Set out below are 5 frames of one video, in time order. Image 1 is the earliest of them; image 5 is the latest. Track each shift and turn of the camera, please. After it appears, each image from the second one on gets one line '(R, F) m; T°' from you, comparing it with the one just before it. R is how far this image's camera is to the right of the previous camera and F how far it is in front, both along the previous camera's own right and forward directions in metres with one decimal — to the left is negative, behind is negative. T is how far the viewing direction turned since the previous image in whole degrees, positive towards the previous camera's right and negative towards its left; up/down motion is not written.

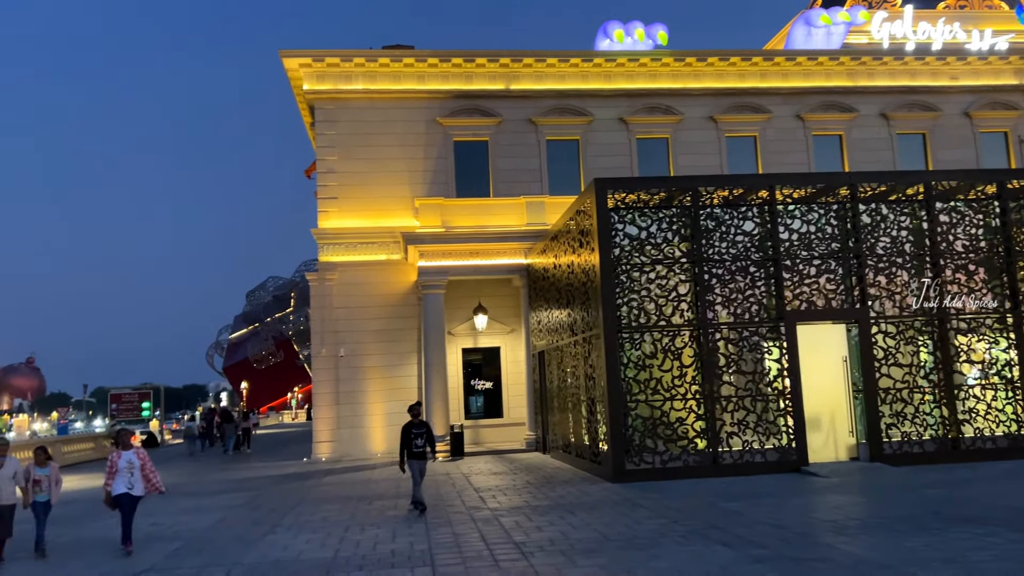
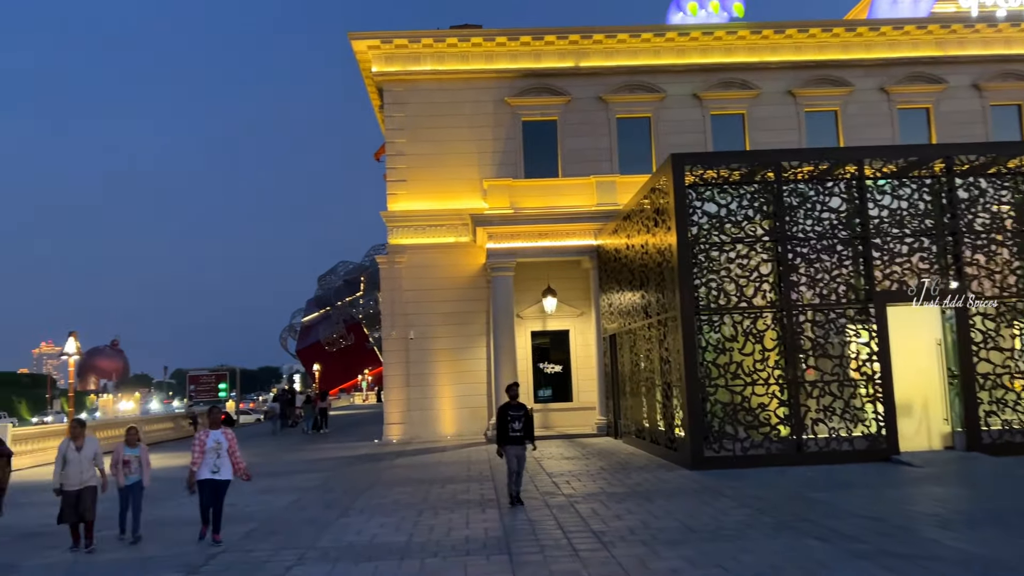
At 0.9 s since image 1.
(-0.1, +0.3) m; -4°
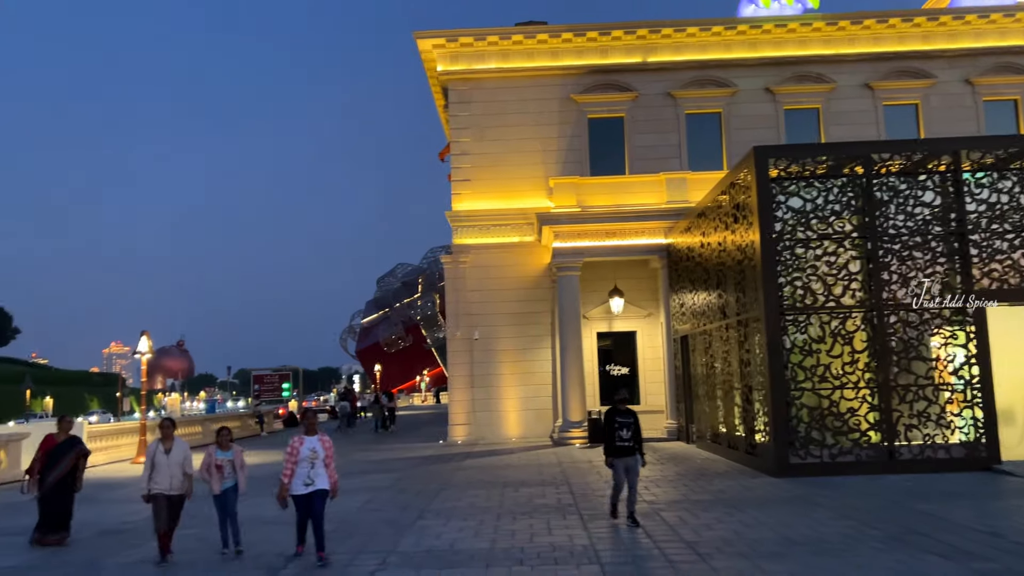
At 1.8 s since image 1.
(-0.3, +0.3) m; -4°
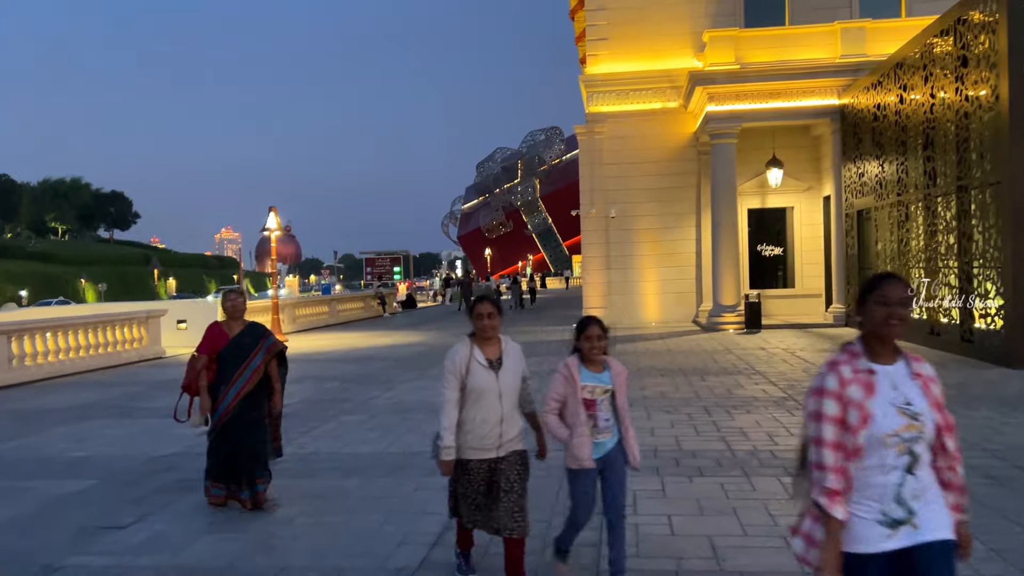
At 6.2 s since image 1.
(-1.1, +1.5) m; -6°
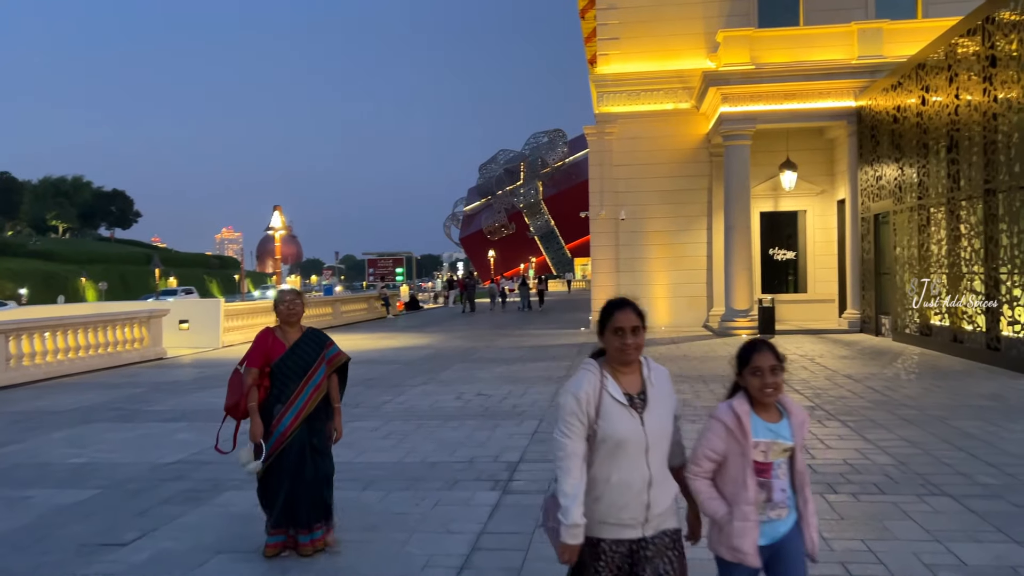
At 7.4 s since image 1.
(-0.2, +0.3) m; 0°
